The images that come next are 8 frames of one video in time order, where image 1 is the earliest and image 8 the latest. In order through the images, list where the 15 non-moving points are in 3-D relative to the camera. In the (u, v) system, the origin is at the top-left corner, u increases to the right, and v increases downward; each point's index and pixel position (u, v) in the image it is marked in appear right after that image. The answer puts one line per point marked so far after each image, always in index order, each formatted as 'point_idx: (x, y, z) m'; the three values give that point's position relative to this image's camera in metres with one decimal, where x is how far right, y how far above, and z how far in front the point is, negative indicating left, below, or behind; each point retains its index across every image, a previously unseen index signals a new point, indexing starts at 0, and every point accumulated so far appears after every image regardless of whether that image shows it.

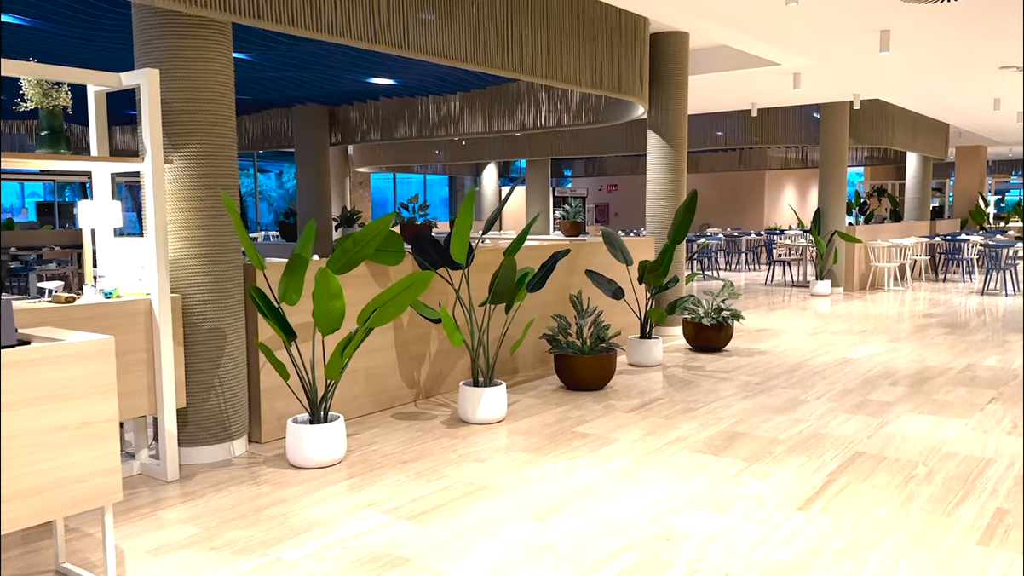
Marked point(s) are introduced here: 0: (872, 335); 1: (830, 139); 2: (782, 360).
0: (+3.3, -0.4, +7.6) m
1: (+4.2, +2.0, +11.0) m
2: (+2.0, -0.5, +6.3) m
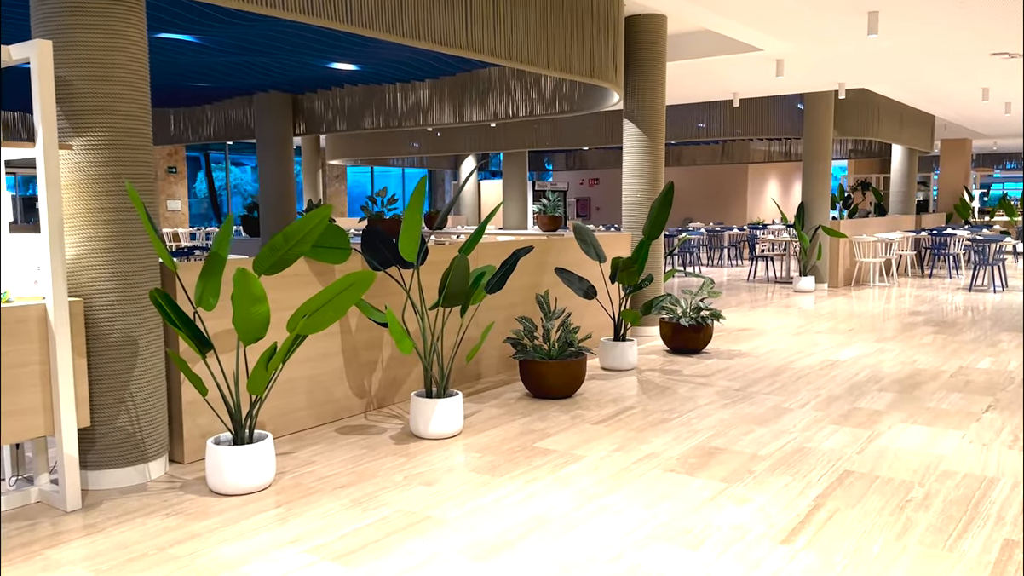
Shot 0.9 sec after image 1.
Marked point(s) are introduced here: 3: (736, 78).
0: (+3.0, -0.4, +7.3) m
1: (+3.8, +2.0, +10.7) m
2: (+1.8, -0.5, +5.9) m
3: (+2.3, +2.2, +8.6) m
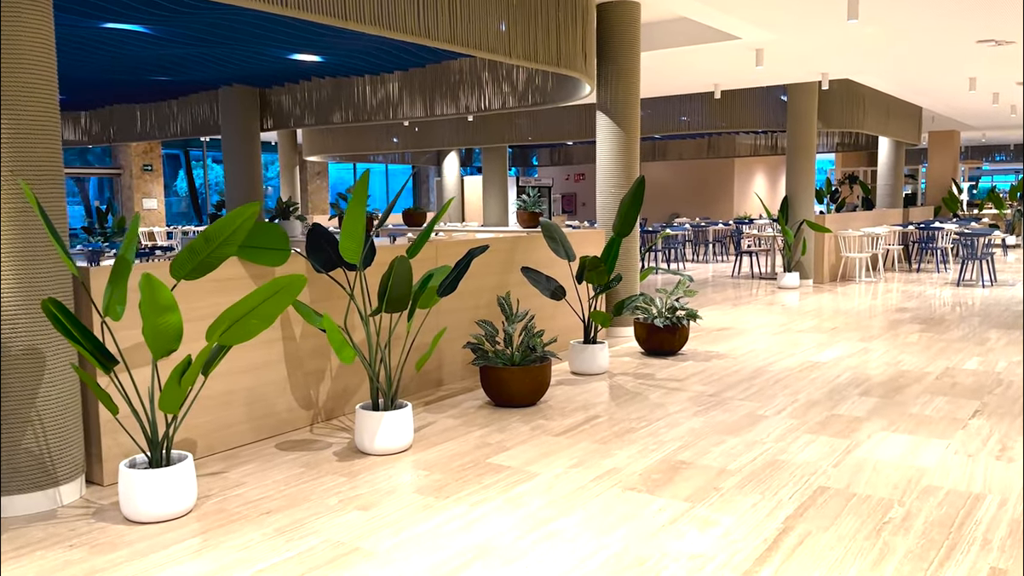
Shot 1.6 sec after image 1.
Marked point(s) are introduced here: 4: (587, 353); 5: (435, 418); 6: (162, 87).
0: (+2.8, -0.4, +7.0) m
1: (+3.6, +2.1, +10.4) m
2: (+1.5, -0.5, +5.7) m
3: (+2.0, +2.2, +8.3) m
4: (+0.5, -0.4, +5.4) m
5: (-0.4, -0.7, +4.3) m
6: (-3.8, +2.2, +9.2) m
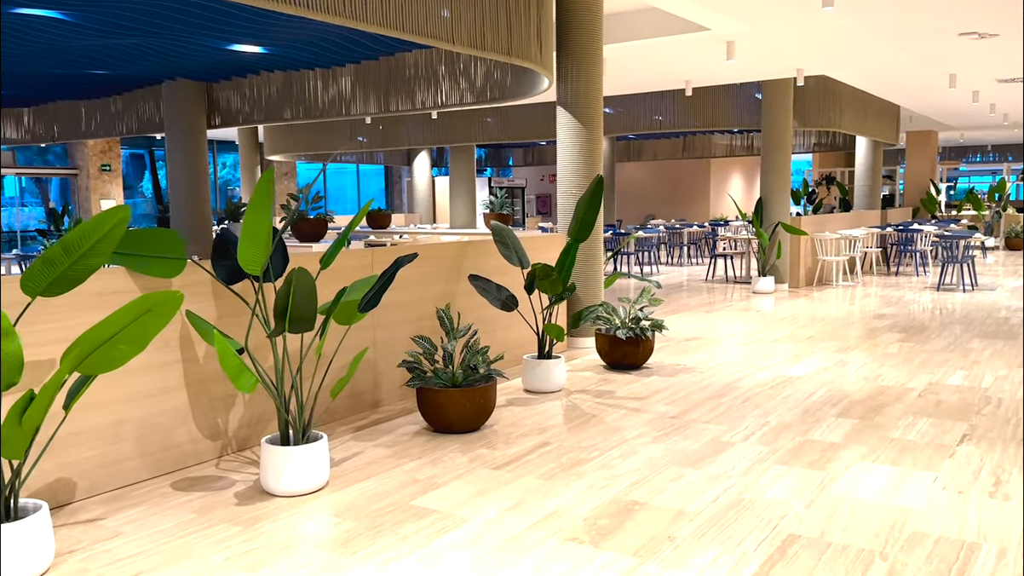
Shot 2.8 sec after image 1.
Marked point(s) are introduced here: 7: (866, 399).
0: (+2.4, -0.4, +6.6) m
1: (+3.1, +2.0, +10.0) m
2: (+1.2, -0.6, +5.2) m
3: (+1.6, +2.1, +7.9) m
4: (+0.2, -0.5, +4.9) m
5: (-0.7, -0.7, +3.9) m
6: (-4.2, +2.1, +8.6) m
7: (+2.0, -0.6, +4.7) m
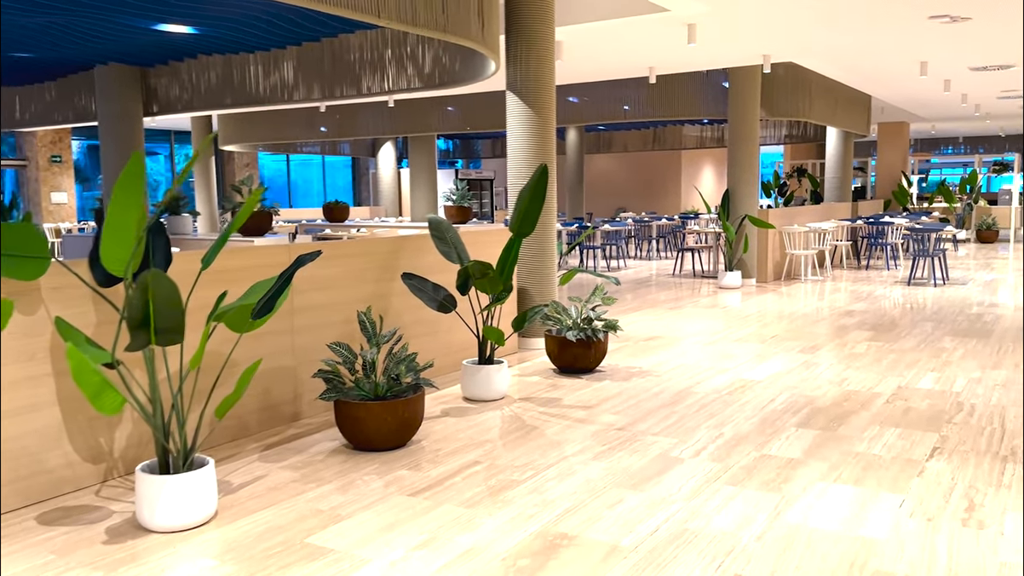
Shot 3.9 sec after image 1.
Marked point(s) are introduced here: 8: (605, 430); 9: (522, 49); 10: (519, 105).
0: (+2.0, -0.4, +6.3) m
1: (+2.6, +2.1, +9.7) m
2: (+0.9, -0.6, +4.9) m
3: (+1.2, +2.2, +7.5) m
4: (-0.2, -0.5, +4.5) m
5: (-1.0, -0.7, +3.4) m
6: (-4.7, +2.1, +8.1) m
7: (+1.6, -0.6, +4.4) m
8: (+0.4, -0.7, +4.0) m
9: (+0.1, +1.7, +5.9) m
10: (+0.1, +1.3, +5.9) m
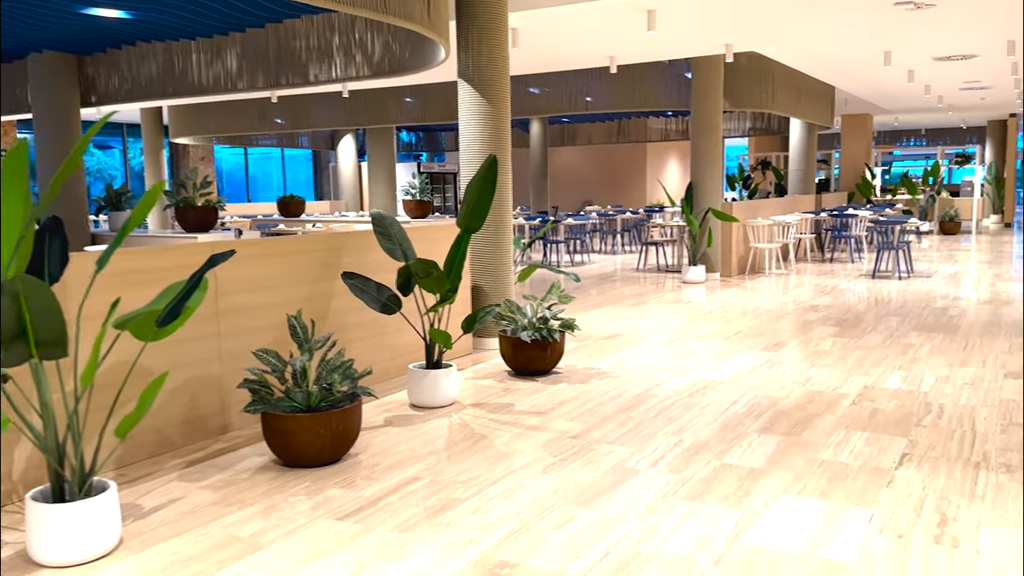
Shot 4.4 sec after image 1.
0: (+1.7, -0.4, +6.1) m
1: (+2.2, +2.1, +9.5) m
2: (+0.6, -0.6, +4.6) m
3: (+0.8, +2.2, +7.2) m
4: (-0.4, -0.5, +4.2) m
5: (-1.2, -0.8, +3.1) m
6: (-5.1, +2.1, +7.6) m
7: (+1.4, -0.6, +4.2) m
8: (+0.2, -0.7, +3.7) m
9: (-0.3, +1.7, +5.6) m
10: (-0.3, +1.3, +5.6) m
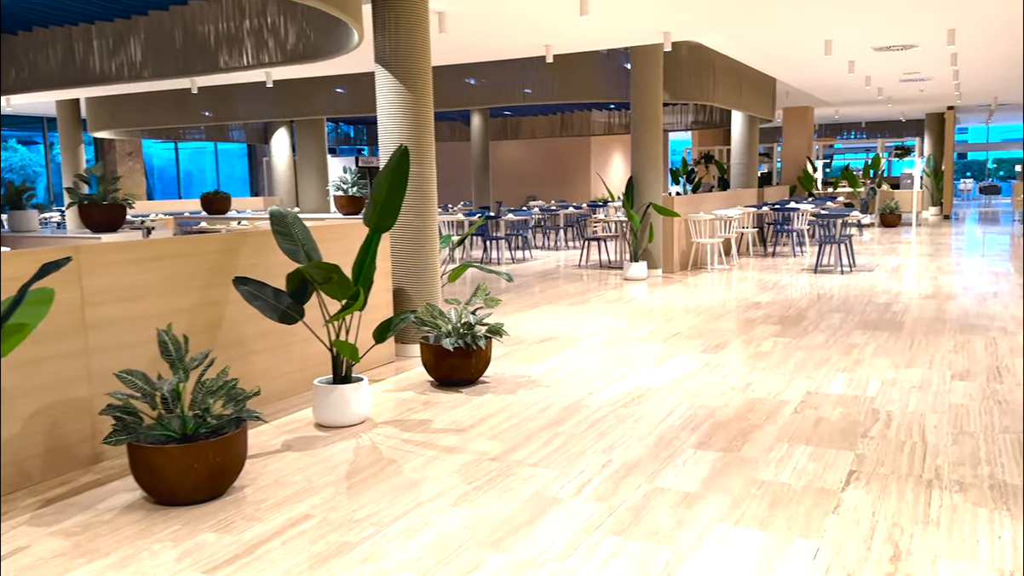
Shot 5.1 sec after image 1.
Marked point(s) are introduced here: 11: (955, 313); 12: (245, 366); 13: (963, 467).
0: (+1.2, -0.4, +5.8) m
1: (+1.4, +2.2, +9.2) m
2: (+0.2, -0.6, +4.3) m
3: (+0.2, +2.2, +6.9) m
4: (-0.8, -0.5, +3.8) m
5: (-1.5, -0.8, +2.7) m
6: (-5.7, +2.1, +6.9) m
7: (+1.0, -0.6, +3.9) m
8: (-0.1, -0.7, +3.3) m
9: (-0.7, +1.7, +5.2) m
10: (-0.8, +1.3, +5.2) m
11: (+3.4, -0.2, +6.5) m
12: (-1.3, -0.4, +4.1) m
13: (+1.7, -0.7, +3.2) m
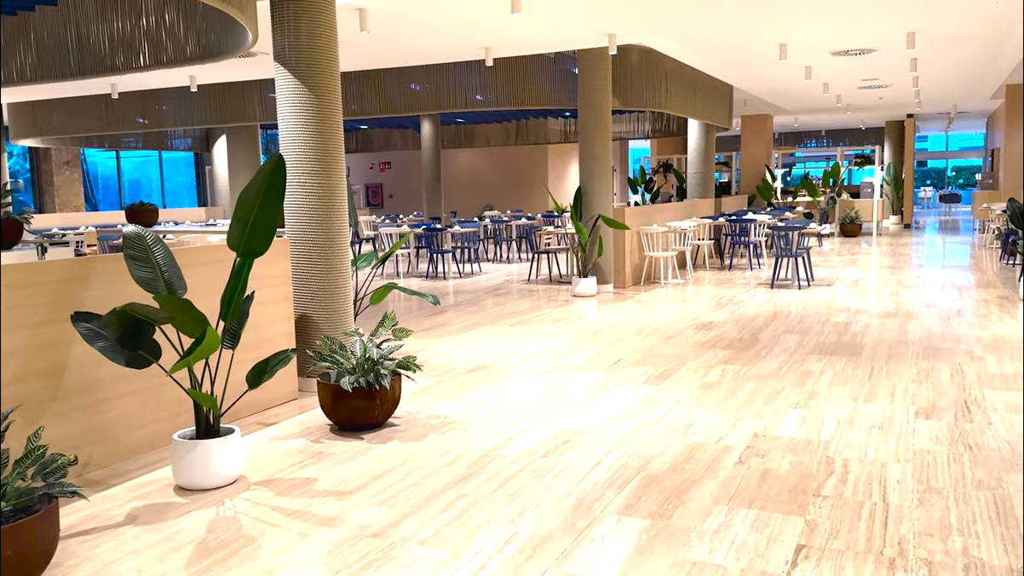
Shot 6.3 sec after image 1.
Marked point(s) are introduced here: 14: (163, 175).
0: (+0.7, -0.5, +5.3) m
1: (+0.8, +2.0, +8.7) m
2: (-0.2, -0.7, +3.7) m
3: (-0.3, +2.1, +6.3) m
4: (-1.2, -0.6, +3.2) m
5: (-1.9, -0.9, +2.1) m
6: (-6.2, +1.9, +6.1) m
7: (+0.6, -0.7, +3.3) m
8: (-0.5, -0.8, +2.8) m
9: (-1.2, +1.5, +4.6) m
10: (-1.2, +1.1, +4.6) m
11: (+2.9, -0.3, +6.1) m
12: (-1.7, -0.5, +3.5) m
13: (+1.3, -0.8, +2.7) m
14: (-8.3, +2.7, +19.8) m
